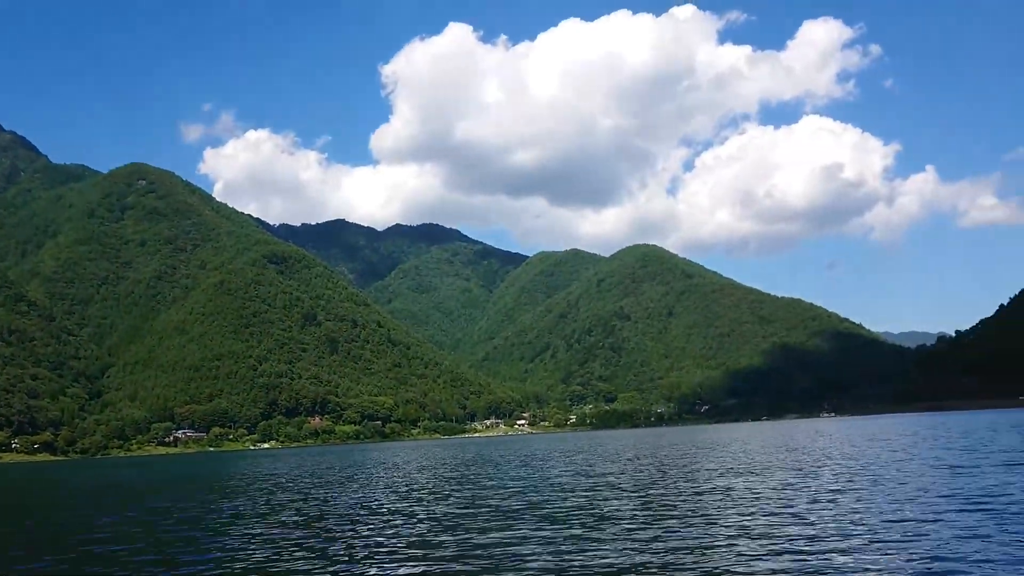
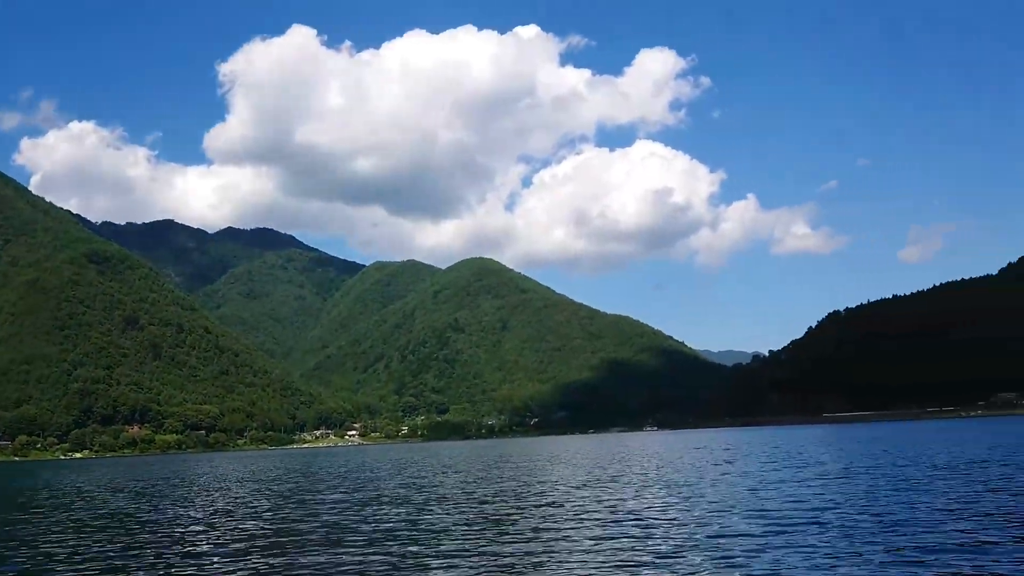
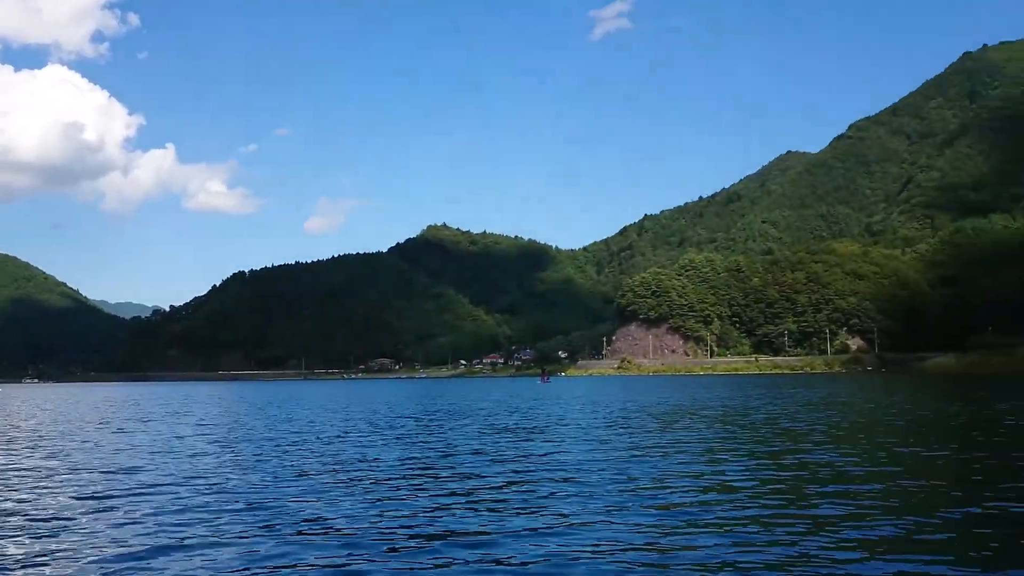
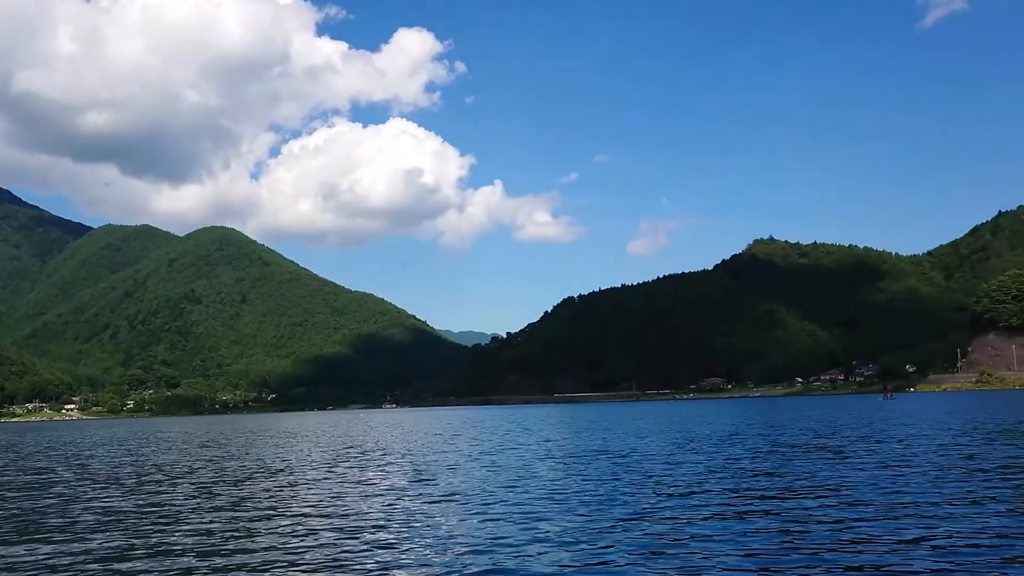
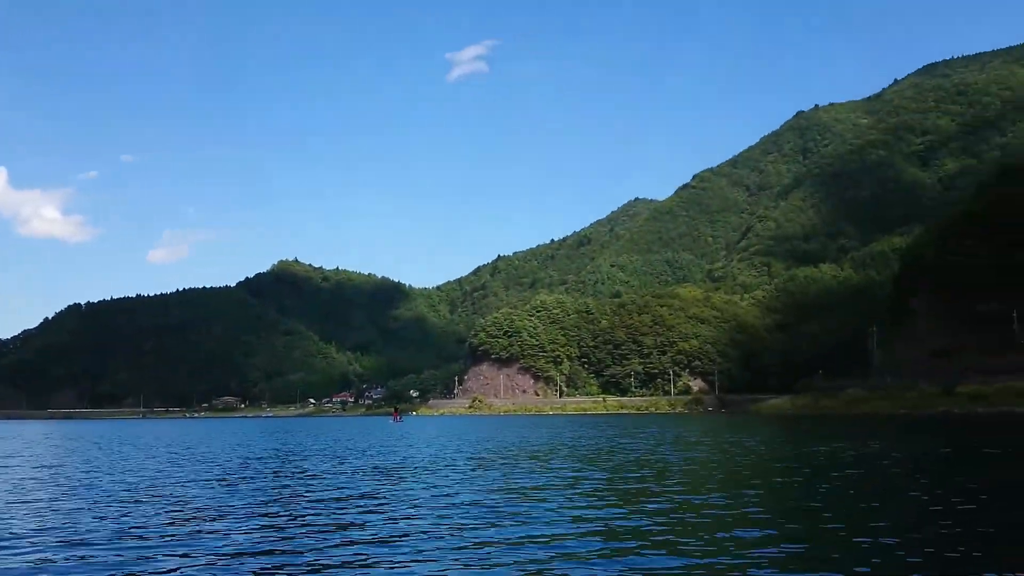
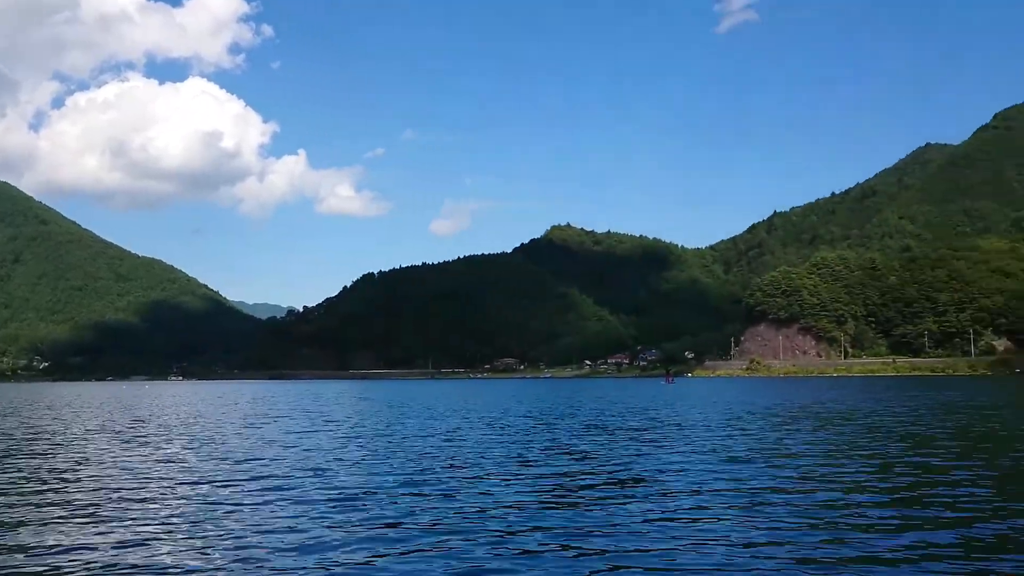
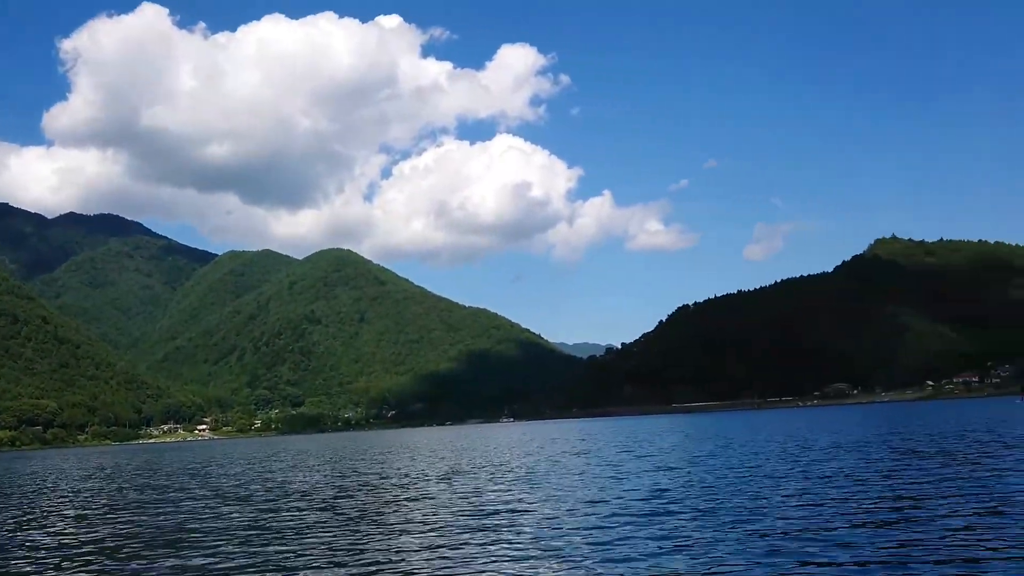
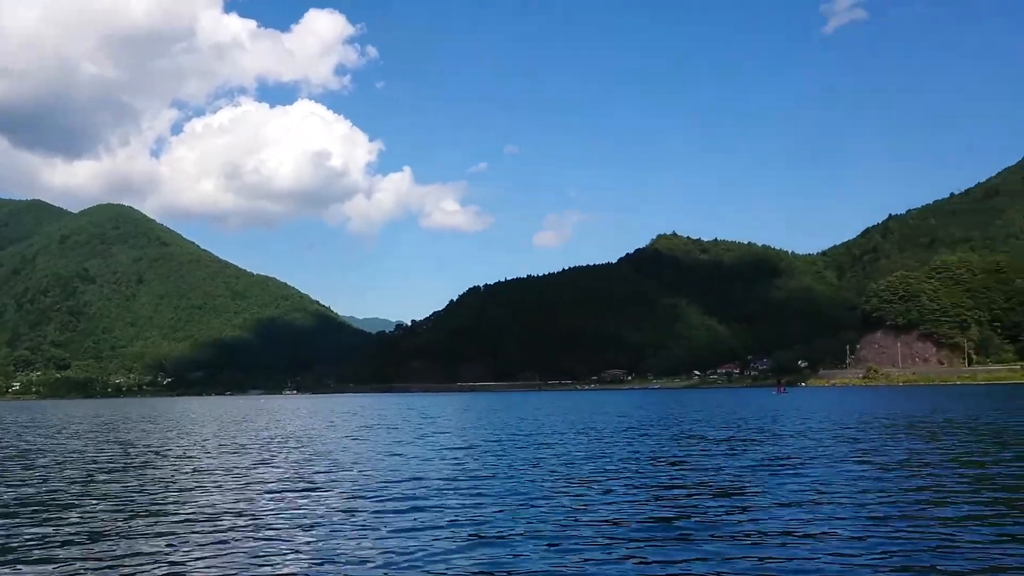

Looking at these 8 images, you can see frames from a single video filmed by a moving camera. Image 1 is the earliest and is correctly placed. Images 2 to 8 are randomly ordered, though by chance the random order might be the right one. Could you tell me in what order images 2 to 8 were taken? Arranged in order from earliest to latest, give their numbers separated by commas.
2, 7, 4, 8, 6, 3, 5
